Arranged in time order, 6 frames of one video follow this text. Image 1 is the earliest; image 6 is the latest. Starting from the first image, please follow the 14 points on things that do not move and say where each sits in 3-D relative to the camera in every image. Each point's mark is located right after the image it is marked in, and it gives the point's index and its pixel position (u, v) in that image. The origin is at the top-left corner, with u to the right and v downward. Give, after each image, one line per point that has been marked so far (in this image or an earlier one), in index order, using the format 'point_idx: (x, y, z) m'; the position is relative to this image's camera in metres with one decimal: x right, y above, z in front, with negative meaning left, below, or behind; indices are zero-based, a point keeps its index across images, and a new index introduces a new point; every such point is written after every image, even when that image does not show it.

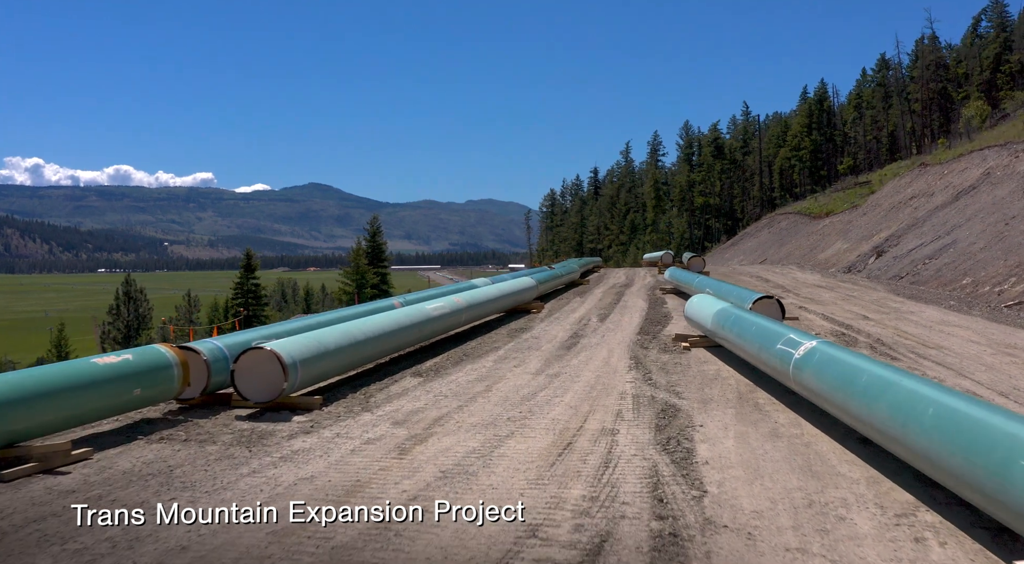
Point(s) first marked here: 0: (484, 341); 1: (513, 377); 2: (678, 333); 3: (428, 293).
0: (-0.6, -1.2, +16.8) m
1: (0.0, -1.5, +12.5) m
2: (+3.5, -1.1, +16.9) m
3: (-2.0, -0.3, +18.8) m
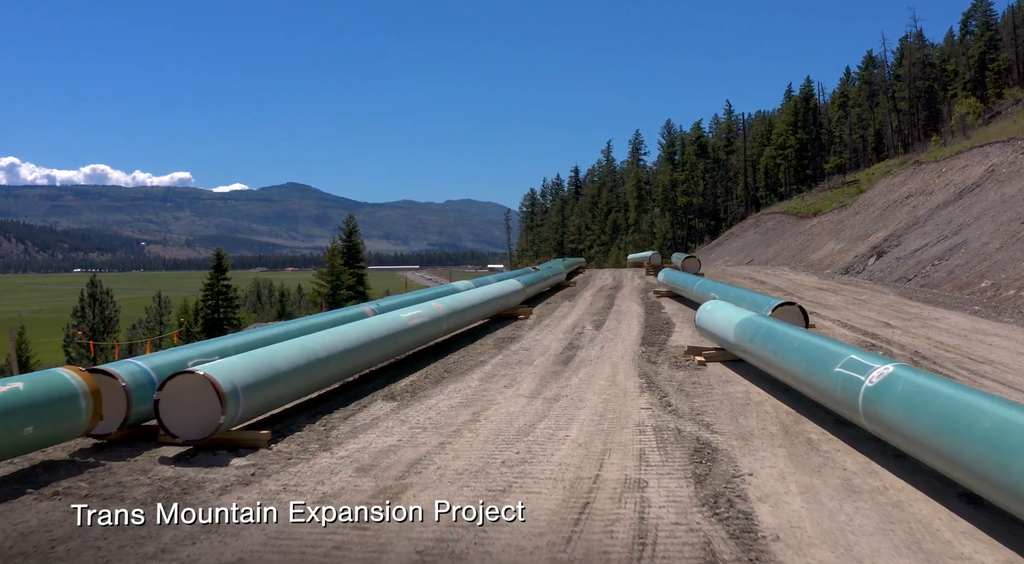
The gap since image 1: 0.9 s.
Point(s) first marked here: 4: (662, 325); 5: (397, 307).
0: (-0.8, -1.3, +14.7) m
1: (-0.1, -1.6, +10.5) m
2: (+3.3, -1.2, +15.0) m
3: (-2.3, -0.4, +16.7) m
4: (+3.5, -1.0, +18.6) m
5: (-2.3, -0.5, +16.0) m
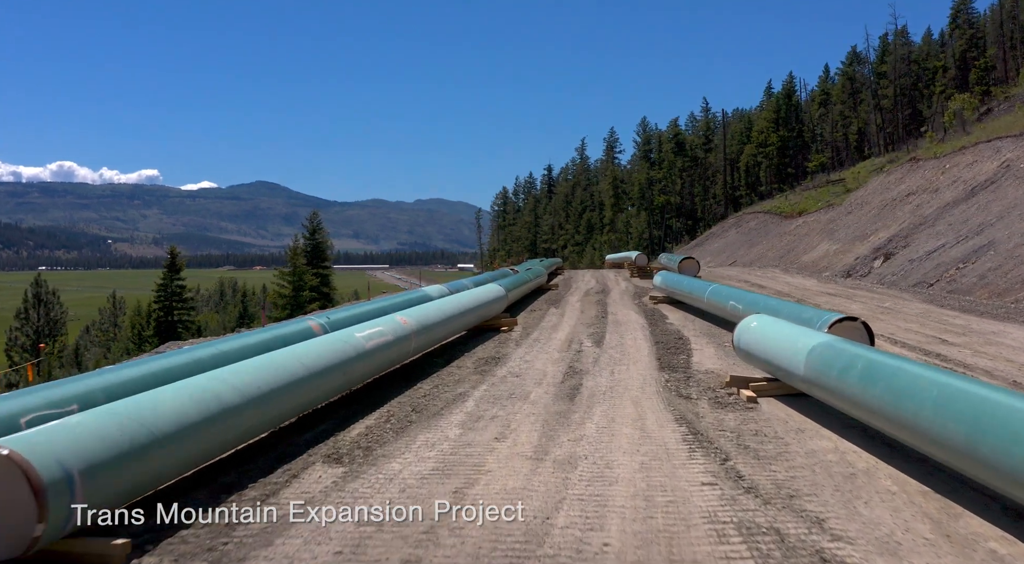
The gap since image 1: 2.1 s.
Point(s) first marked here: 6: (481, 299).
0: (-1.0, -1.4, +11.5) m
1: (-0.1, -1.7, +7.3) m
2: (+3.1, -1.3, +11.9) m
3: (-2.6, -0.5, +13.4) m
4: (+3.2, -1.1, +15.5) m
5: (-2.5, -0.6, +12.7) m
6: (-0.6, -0.4, +17.0) m
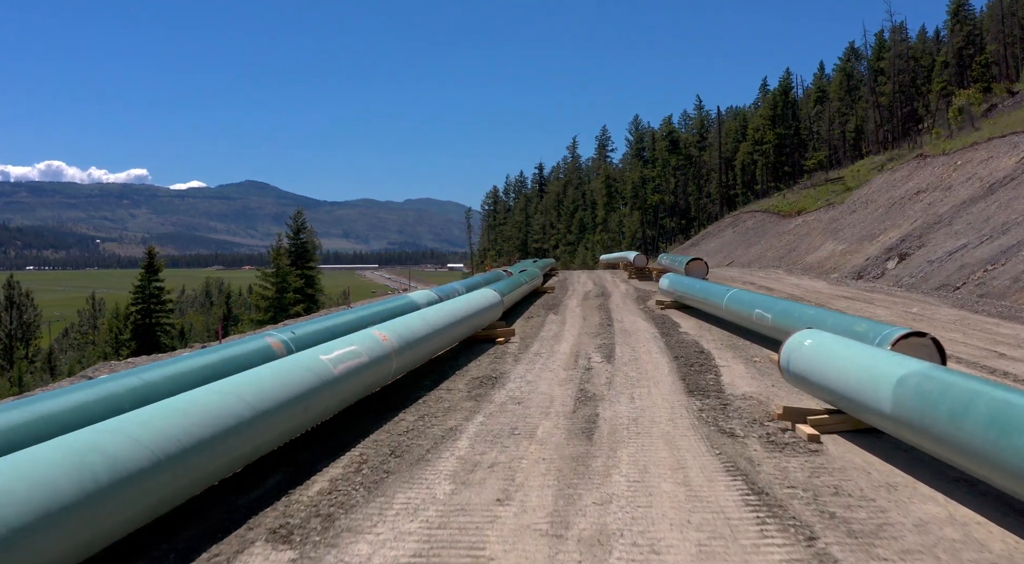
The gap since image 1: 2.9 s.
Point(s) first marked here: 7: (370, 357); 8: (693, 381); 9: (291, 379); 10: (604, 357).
0: (-0.9, -1.5, +9.5) m
1: (0.0, -1.8, +5.3) m
2: (+3.1, -1.4, +10.0) m
3: (-2.6, -0.6, +11.4) m
4: (+3.2, -1.2, +13.6) m
5: (-2.5, -0.7, +10.7) m
6: (-0.7, -0.5, +15.0) m
7: (-1.7, -0.9, +9.3) m
8: (+2.5, -1.4, +11.2) m
9: (-2.2, -1.0, +7.8) m
10: (+1.5, -1.3, +13.5) m
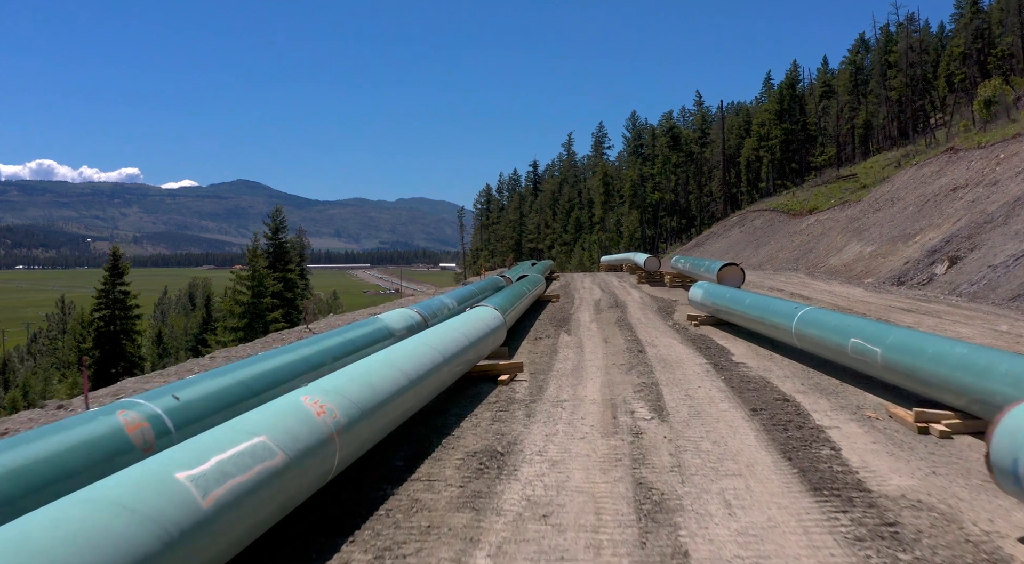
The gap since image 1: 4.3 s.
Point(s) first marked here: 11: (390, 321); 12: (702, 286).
0: (-0.8, -1.8, +5.6) m
1: (+0.2, -2.1, +1.4) m
2: (+3.3, -1.7, +6.1) m
3: (-2.4, -0.9, +7.5) m
4: (+3.3, -1.5, +9.7) m
5: (-2.4, -1.0, +6.8) m
6: (-0.6, -0.7, +11.1) m
7: (-1.5, -1.2, +5.4) m
8: (+2.7, -1.6, +7.3) m
9: (-2.0, -1.2, +3.9) m
10: (+1.7, -1.5, +9.6) m
11: (-1.8, -0.6, +11.4) m
12: (+4.5, -0.1, +19.0) m
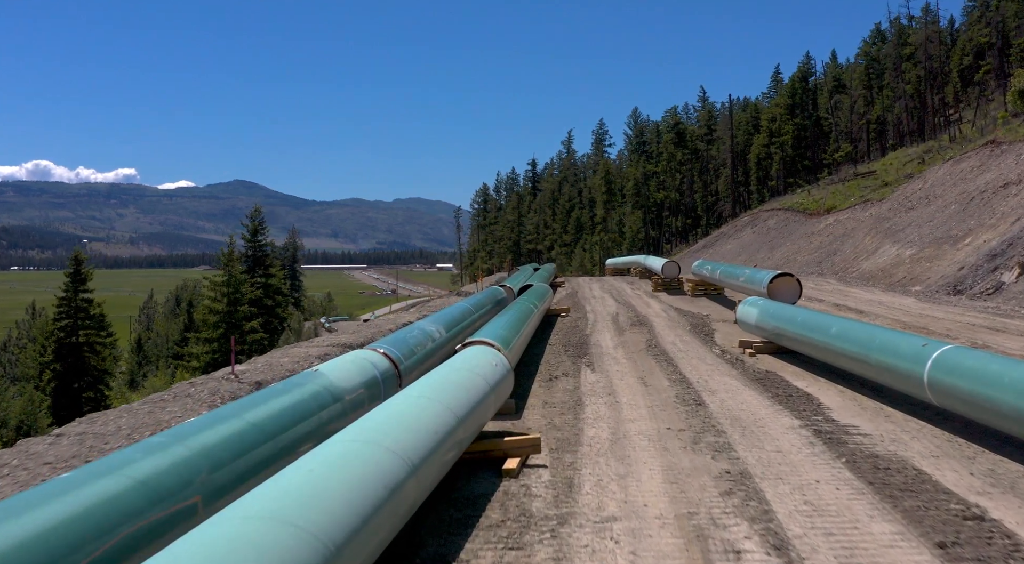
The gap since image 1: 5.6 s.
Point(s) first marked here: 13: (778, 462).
0: (-0.6, -2.1, +1.7) m
1: (+0.3, -2.4, -2.5) m
2: (+3.4, -2.0, +2.2) m
3: (-2.3, -1.2, +3.5) m
4: (+3.4, -1.8, +5.8) m
5: (-2.3, -1.3, +2.8) m
6: (-0.4, -1.0, +7.2) m
7: (-1.4, -1.5, +1.4) m
8: (+2.8, -2.0, +3.4) m
9: (-1.8, -1.5, 0.0) m
10: (+1.8, -1.8, +5.6) m
11: (-1.7, -0.9, +7.5) m
12: (+4.6, -0.4, +15.1) m
13: (+2.5, -1.7, +7.7) m
